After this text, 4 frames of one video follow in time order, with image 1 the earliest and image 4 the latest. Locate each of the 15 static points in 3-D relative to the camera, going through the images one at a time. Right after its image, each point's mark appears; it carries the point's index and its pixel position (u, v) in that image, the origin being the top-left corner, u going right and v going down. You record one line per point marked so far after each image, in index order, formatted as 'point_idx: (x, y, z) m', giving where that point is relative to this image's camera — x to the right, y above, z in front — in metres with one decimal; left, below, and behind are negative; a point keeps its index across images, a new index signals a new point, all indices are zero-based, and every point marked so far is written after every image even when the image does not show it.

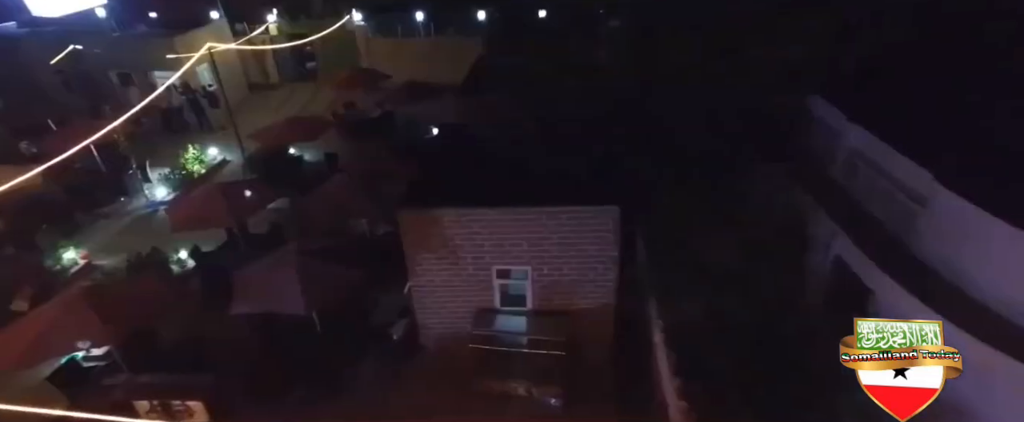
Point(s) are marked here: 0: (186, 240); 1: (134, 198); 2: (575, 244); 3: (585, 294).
0: (-5.6, -0.5, +9.8) m
1: (-7.7, +0.2, +11.2) m
2: (+0.7, -0.4, +5.9) m
3: (+0.8, -0.9, +6.2) m
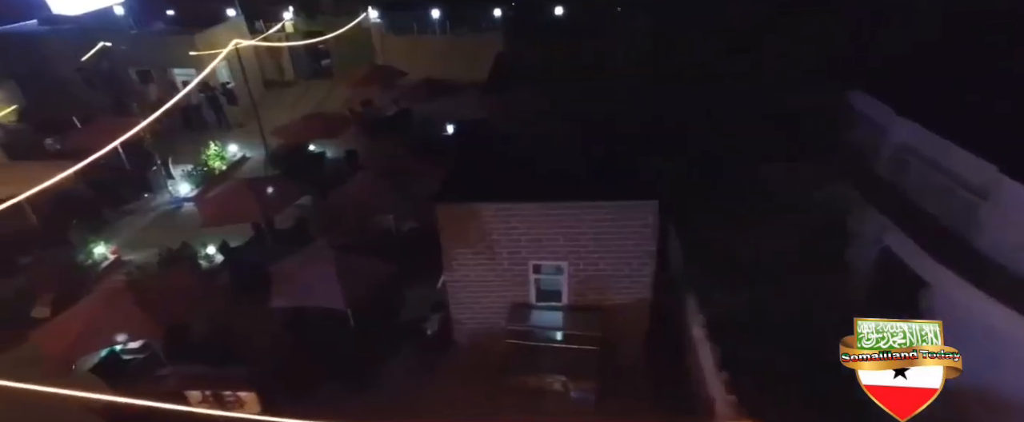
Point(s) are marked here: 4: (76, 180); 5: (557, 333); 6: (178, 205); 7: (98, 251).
0: (-5.2, -0.4, +9.9) m
1: (-7.3, +0.3, +11.3) m
2: (+1.1, -0.3, +5.9) m
3: (+1.2, -0.9, +6.3) m
4: (-8.3, +0.3, +10.9) m
5: (+0.2, -1.3, +6.2) m
6: (-7.0, +0.1, +11.4) m
7: (-7.0, -0.7, +9.3) m
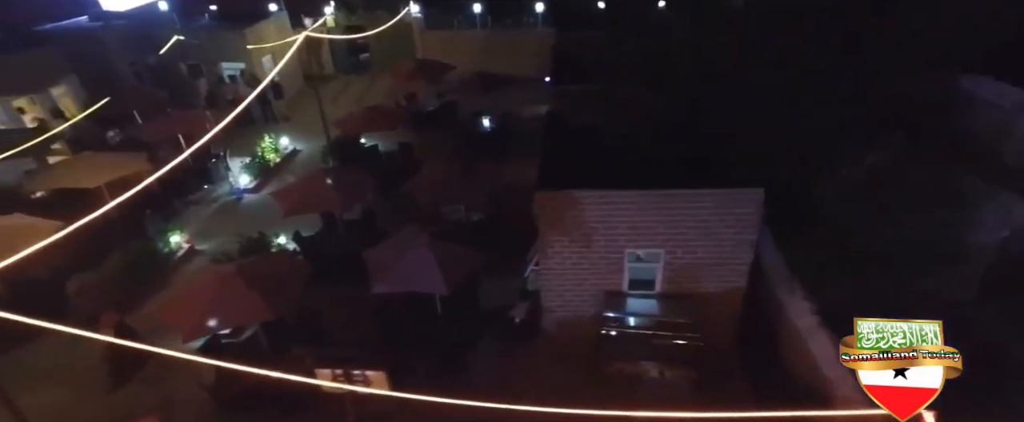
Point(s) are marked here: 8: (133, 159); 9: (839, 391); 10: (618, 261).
0: (-4.0, -0.3, +10.1) m
1: (-6.1, +0.5, +11.6) m
2: (+2.2, -0.2, +6.0) m
3: (+2.3, -0.8, +6.3) m
4: (-7.1, +0.4, +11.1) m
5: (+1.3, -1.2, +6.3) m
6: (-5.8, +0.3, +11.7) m
7: (-5.8, -0.5, +9.6) m
8: (-7.1, +1.0, +10.4) m
9: (+2.9, -1.6, +5.0) m
10: (+1.2, -0.6, +6.3) m
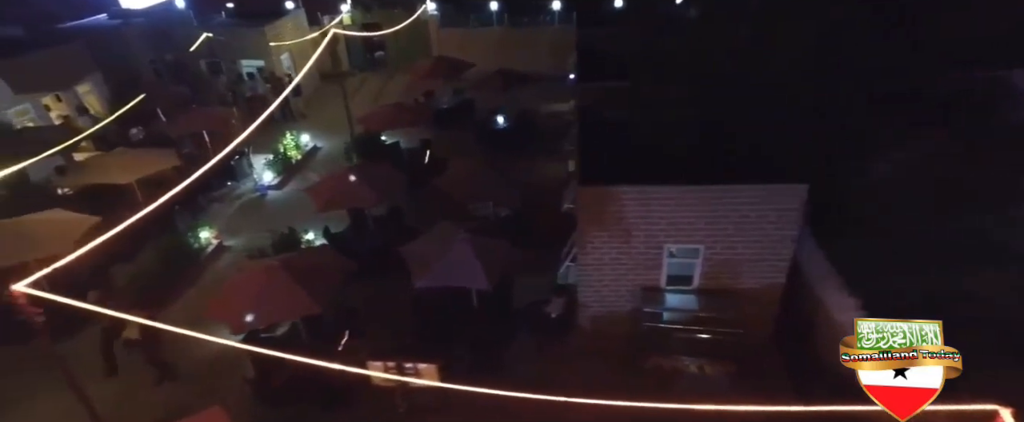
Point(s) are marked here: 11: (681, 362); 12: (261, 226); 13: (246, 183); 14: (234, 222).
0: (-3.6, -0.2, +10.1) m
1: (-5.6, +0.6, +11.6) m
2: (+2.6, -0.1, +6.0) m
3: (+2.7, -0.7, +6.3) m
4: (-6.6, +0.5, +11.2) m
5: (+1.7, -1.2, +6.3) m
6: (-5.3, +0.4, +11.7) m
7: (-5.4, -0.4, +9.7) m
8: (-6.6, +1.0, +10.4) m
9: (+3.3, -1.6, +5.0) m
10: (+1.7, -0.5, +6.4) m
11: (+1.9, -1.7, +6.2) m
12: (-4.7, -0.3, +10.6) m
13: (-5.7, +0.6, +11.9) m
14: (-5.3, -0.2, +10.7) m
